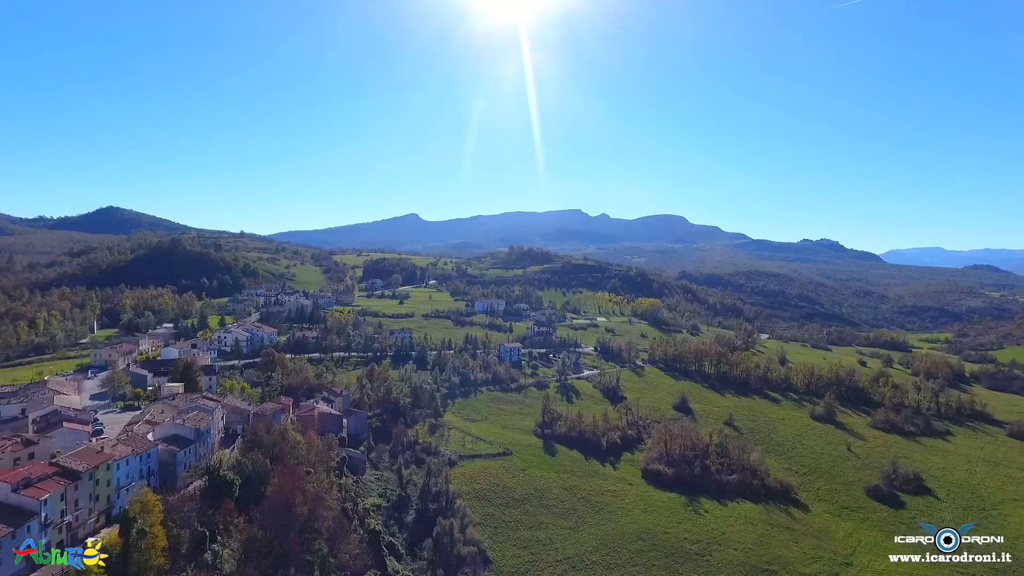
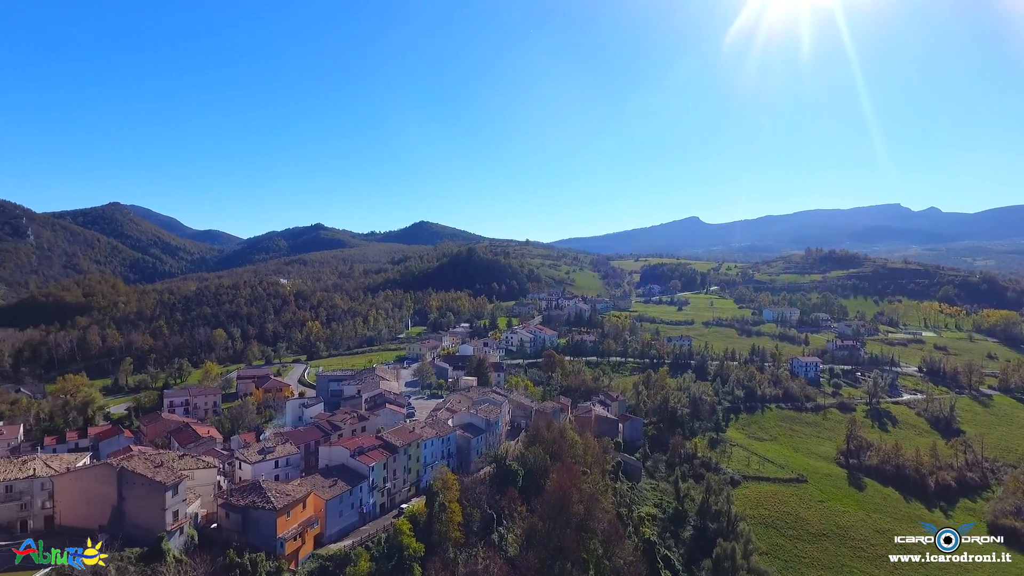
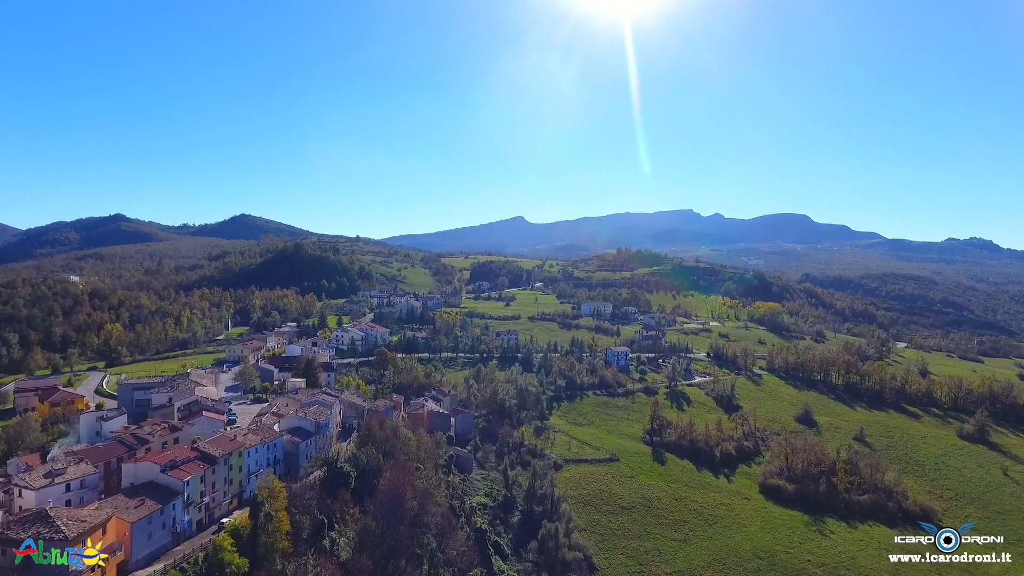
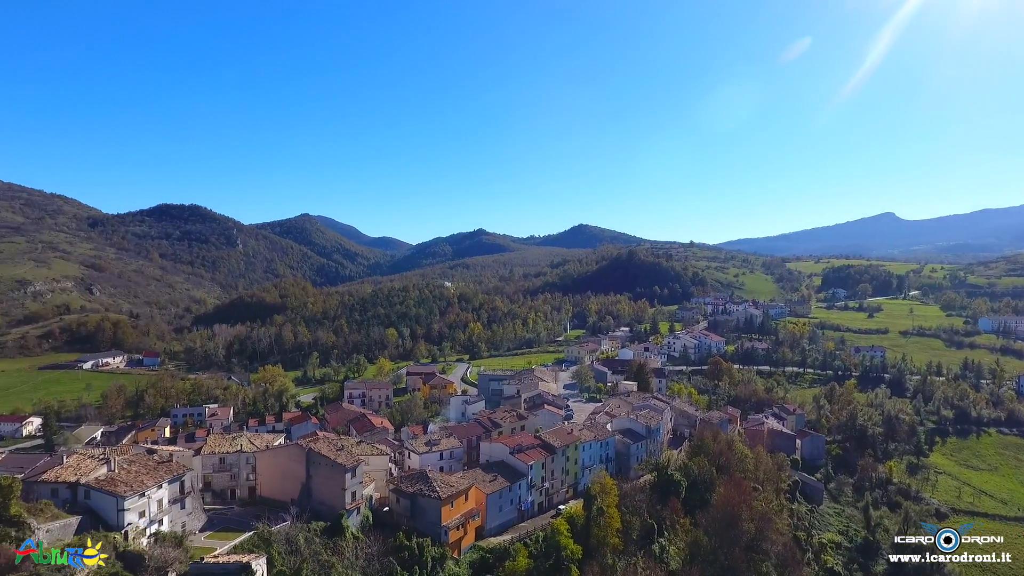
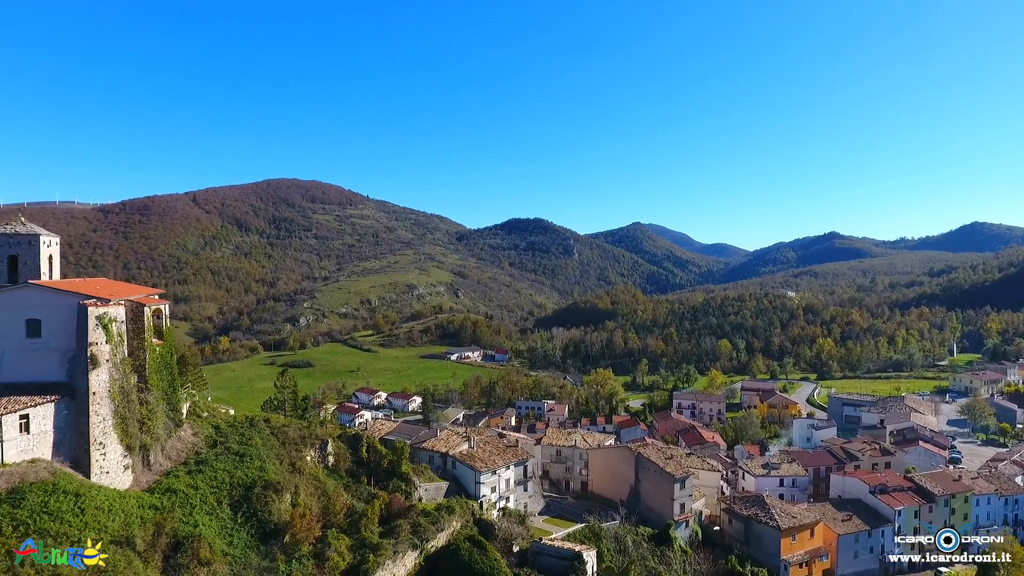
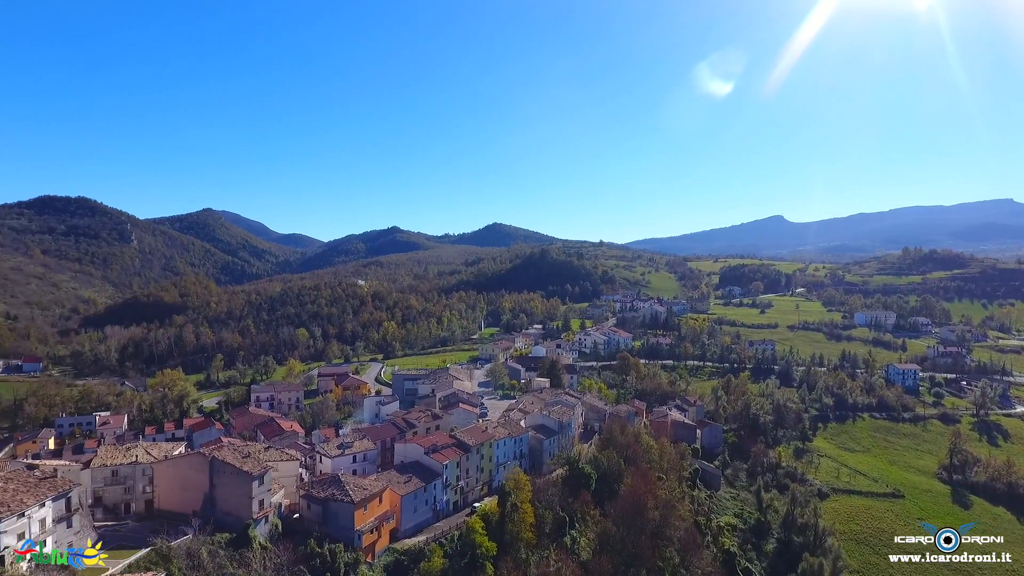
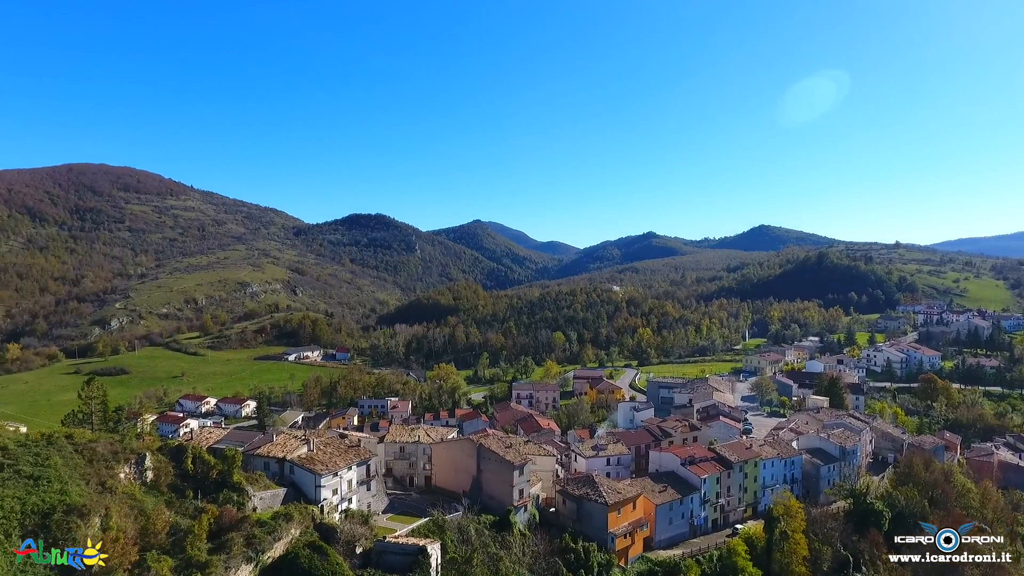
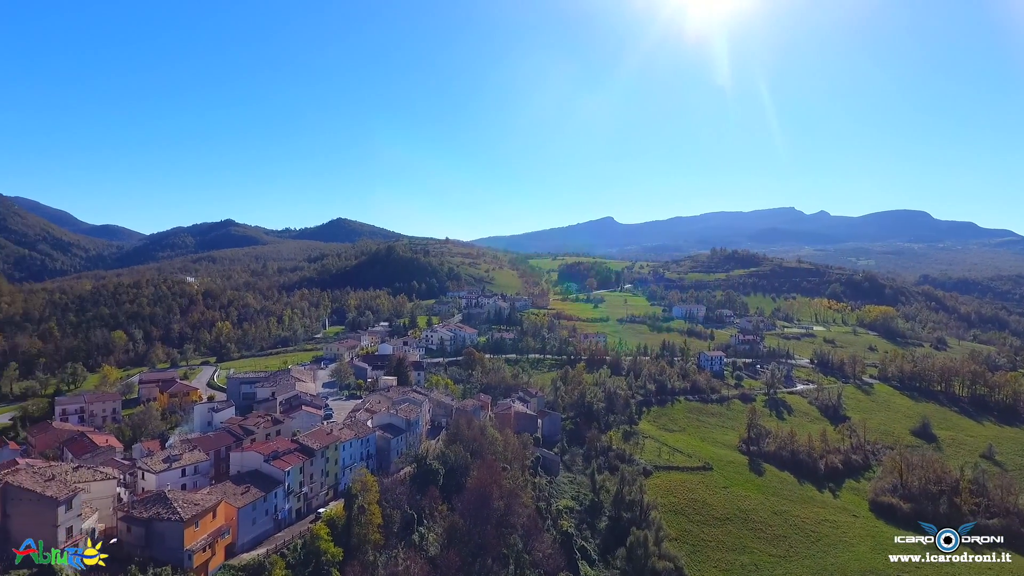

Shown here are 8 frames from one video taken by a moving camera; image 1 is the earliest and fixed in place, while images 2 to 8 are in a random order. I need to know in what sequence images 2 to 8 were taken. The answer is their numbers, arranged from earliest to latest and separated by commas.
3, 8, 2, 6, 4, 7, 5
